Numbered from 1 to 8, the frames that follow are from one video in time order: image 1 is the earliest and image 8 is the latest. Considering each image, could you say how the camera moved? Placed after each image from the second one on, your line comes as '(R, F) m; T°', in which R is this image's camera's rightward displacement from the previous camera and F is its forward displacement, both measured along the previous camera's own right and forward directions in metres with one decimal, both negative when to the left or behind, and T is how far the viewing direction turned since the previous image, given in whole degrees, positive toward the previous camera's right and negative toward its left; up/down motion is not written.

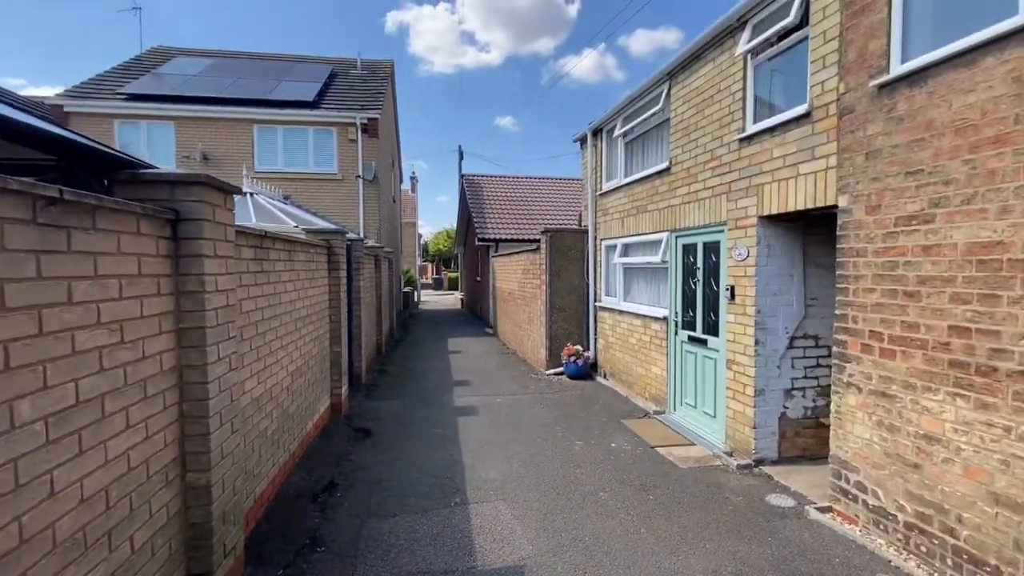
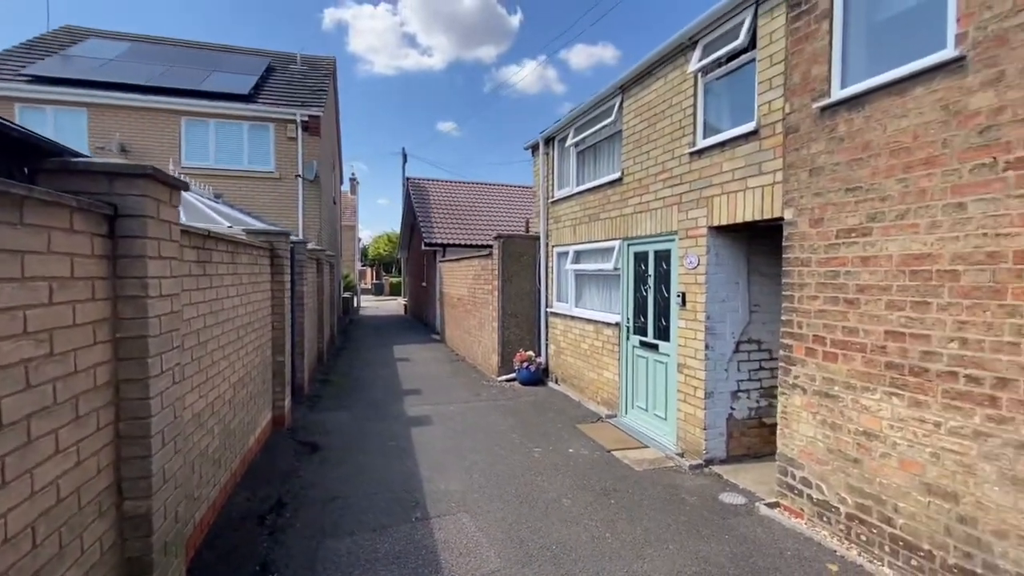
(-0.2, +0.1) m; +7°
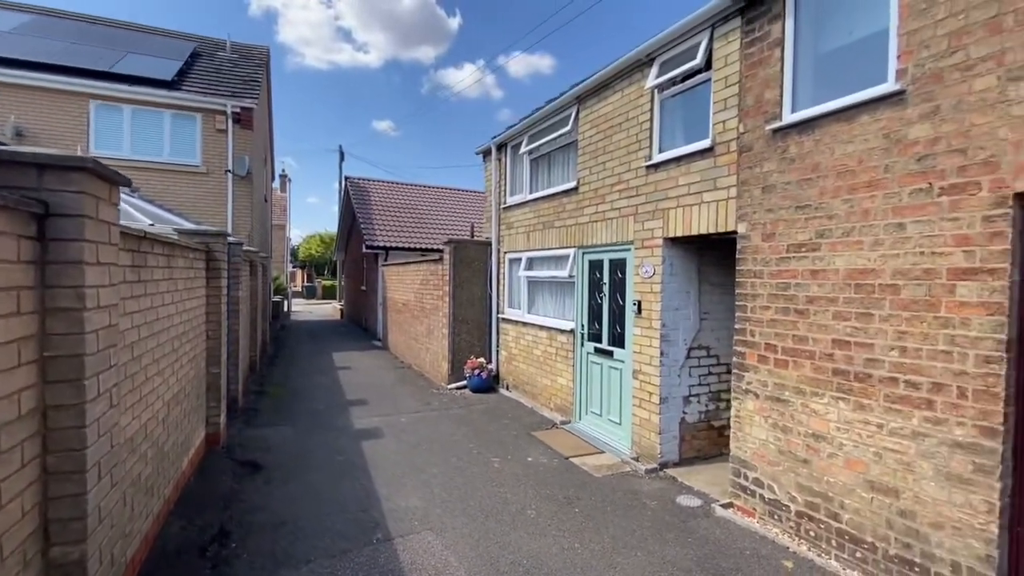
(-0.3, +0.1) m; +8°
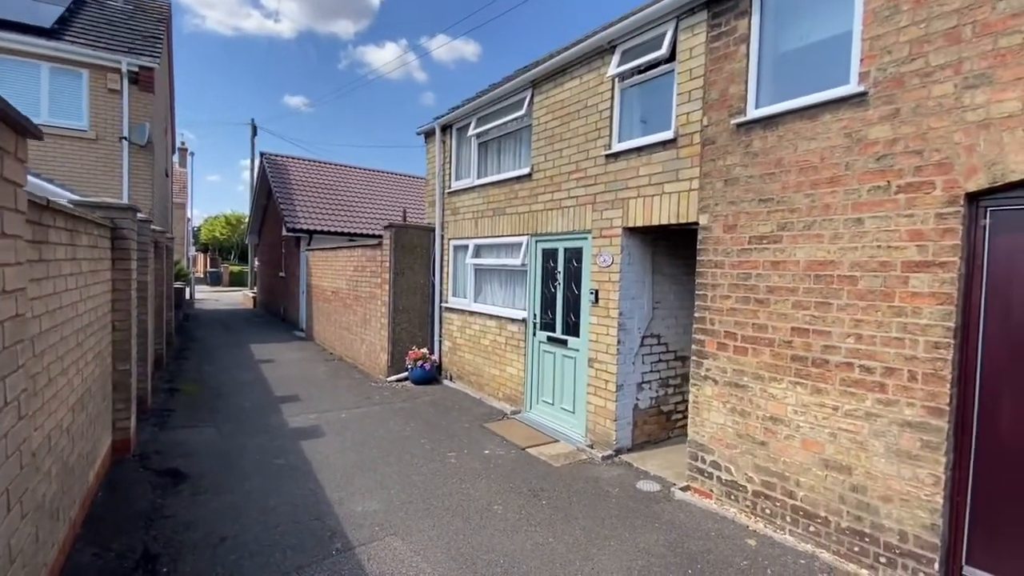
(-0.4, +0.2) m; +9°
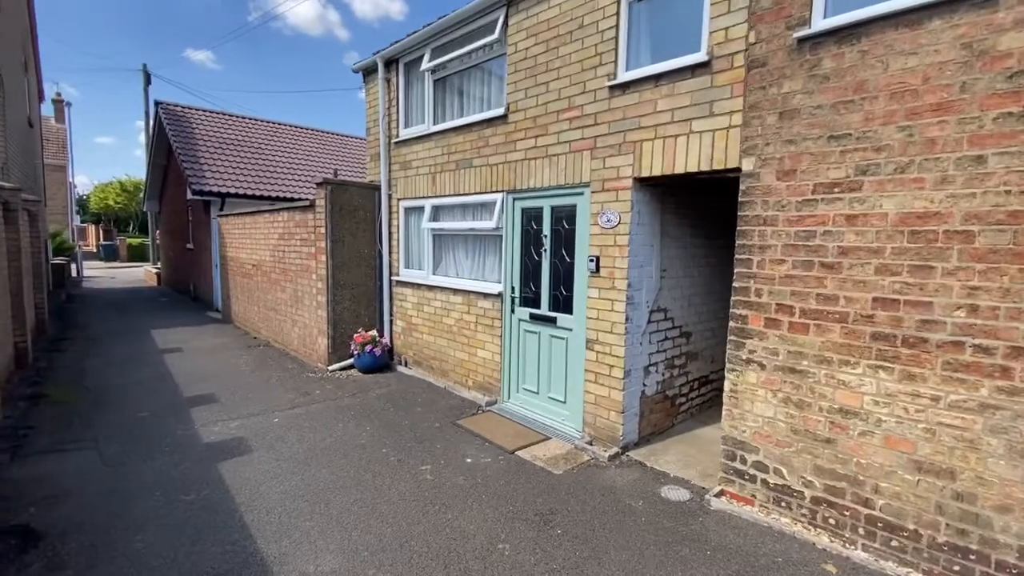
(-0.4, +1.1) m; +8°
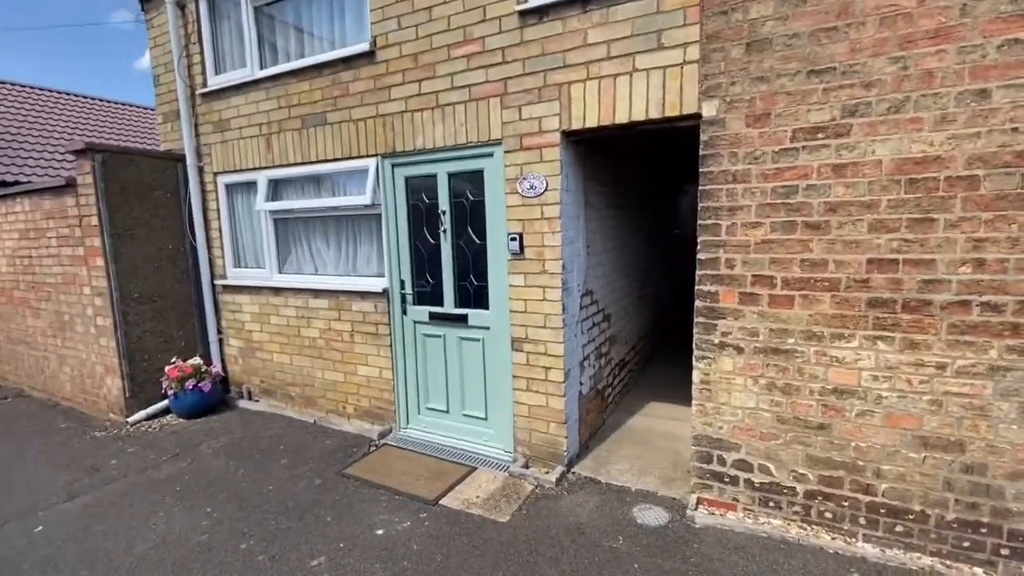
(-0.4, +1.1) m; +18°
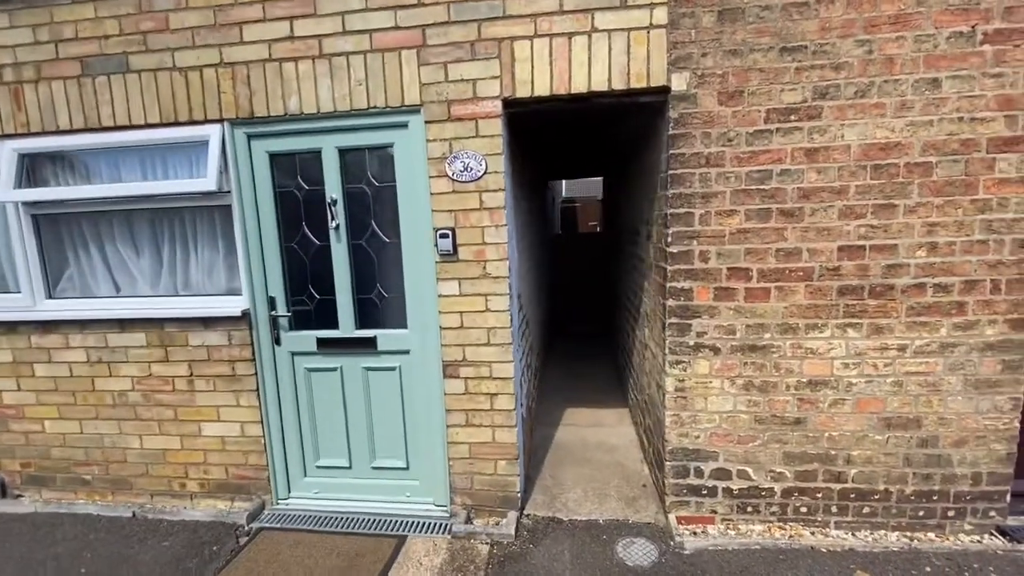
(-0.6, +0.8) m; +20°
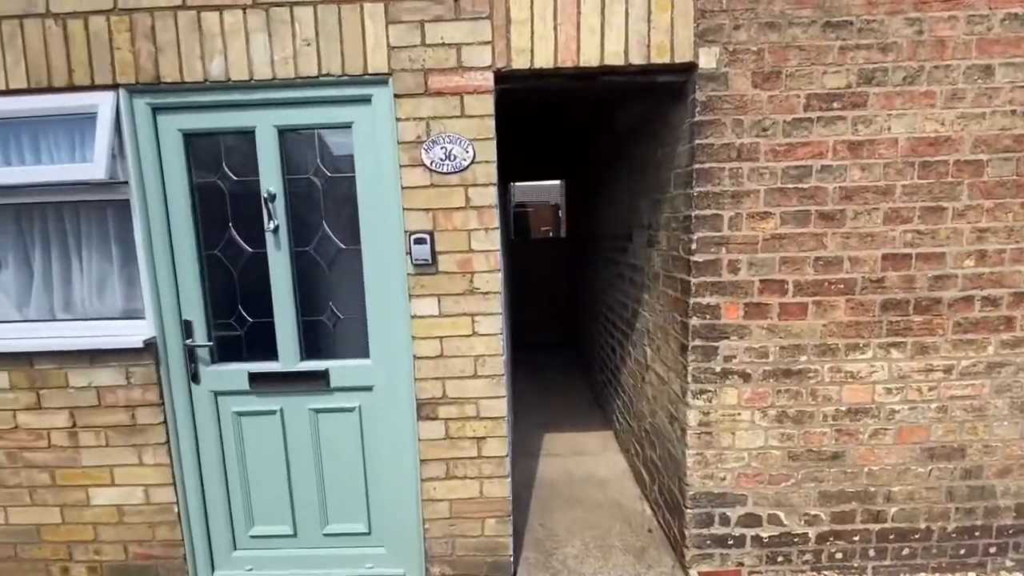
(-0.2, +0.5) m; +7°
